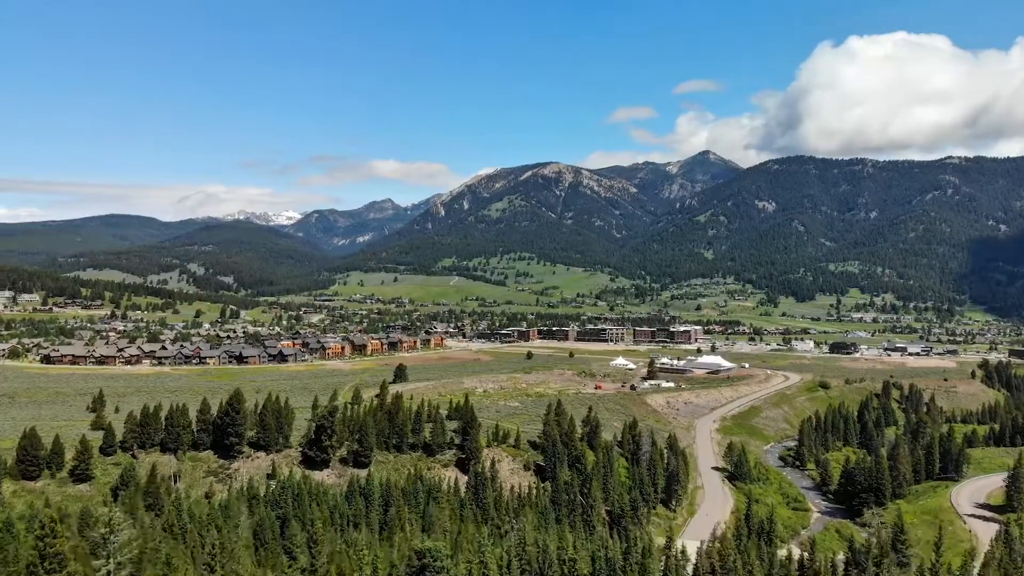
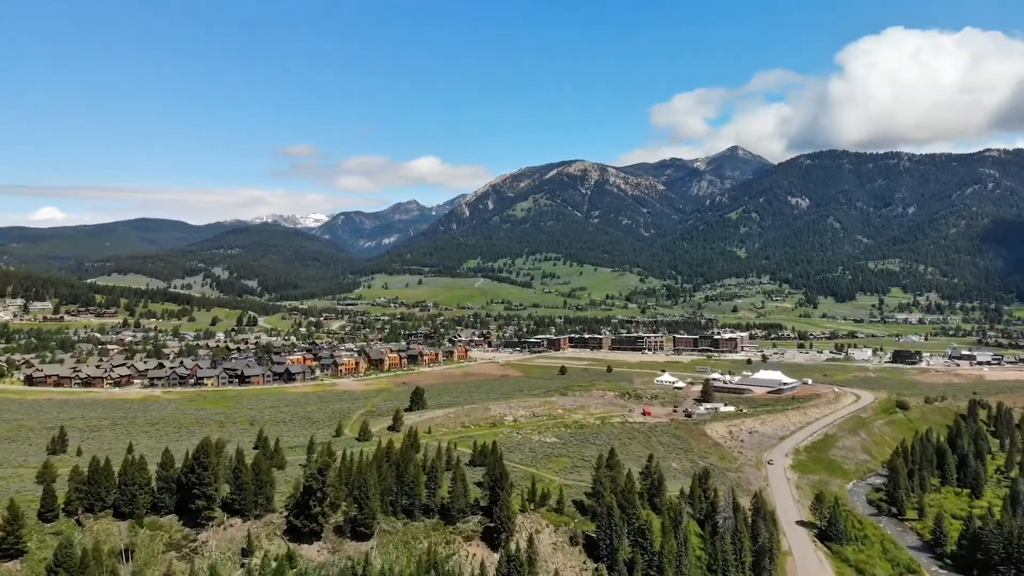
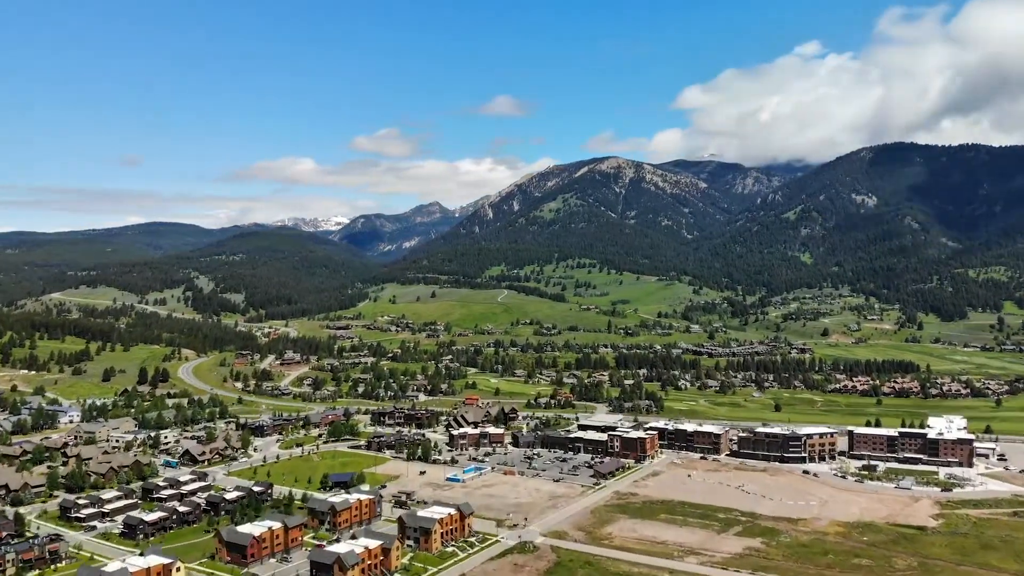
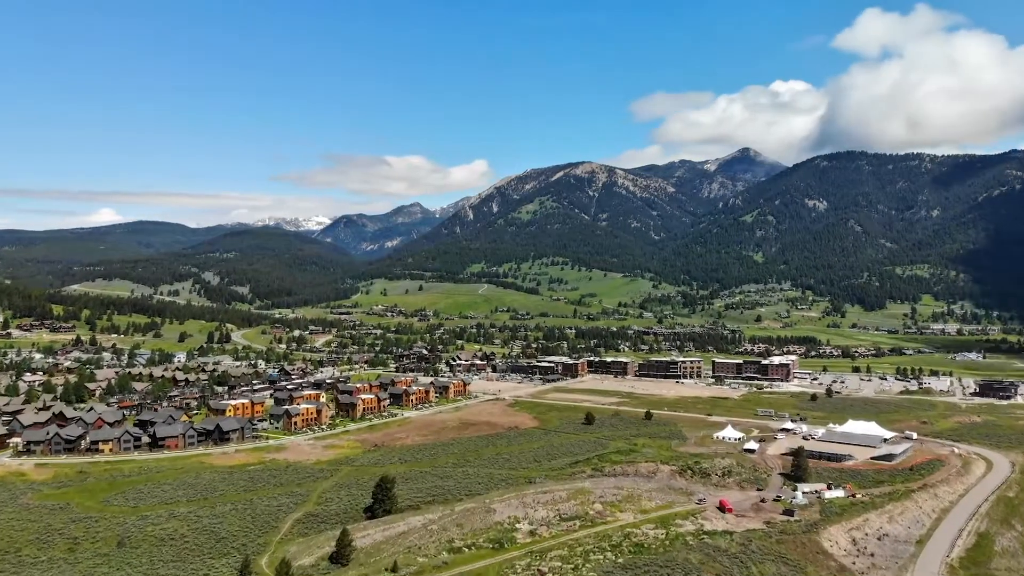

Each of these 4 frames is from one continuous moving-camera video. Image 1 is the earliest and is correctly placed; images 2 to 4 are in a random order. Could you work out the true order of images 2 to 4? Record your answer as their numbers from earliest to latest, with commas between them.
2, 4, 3
